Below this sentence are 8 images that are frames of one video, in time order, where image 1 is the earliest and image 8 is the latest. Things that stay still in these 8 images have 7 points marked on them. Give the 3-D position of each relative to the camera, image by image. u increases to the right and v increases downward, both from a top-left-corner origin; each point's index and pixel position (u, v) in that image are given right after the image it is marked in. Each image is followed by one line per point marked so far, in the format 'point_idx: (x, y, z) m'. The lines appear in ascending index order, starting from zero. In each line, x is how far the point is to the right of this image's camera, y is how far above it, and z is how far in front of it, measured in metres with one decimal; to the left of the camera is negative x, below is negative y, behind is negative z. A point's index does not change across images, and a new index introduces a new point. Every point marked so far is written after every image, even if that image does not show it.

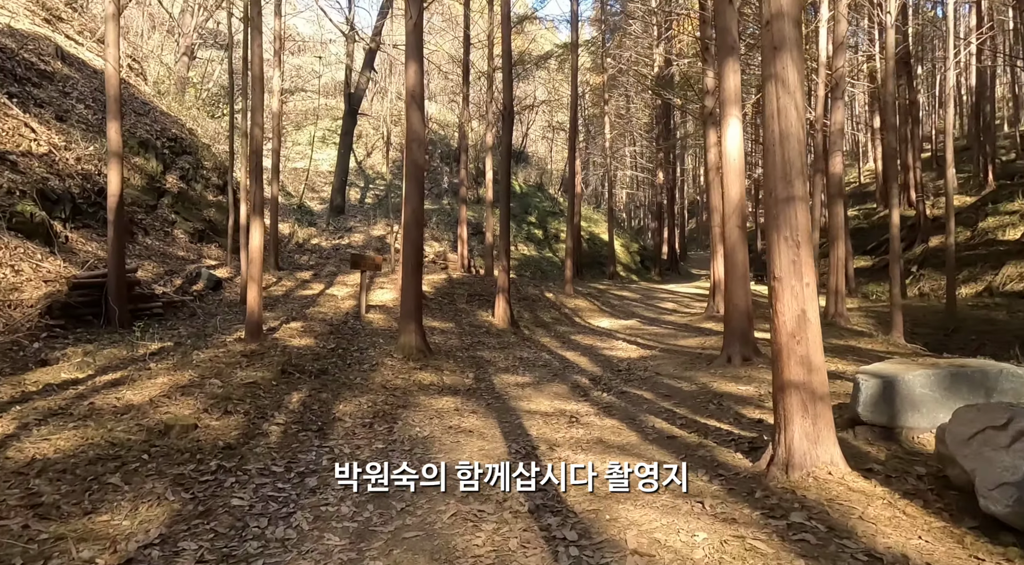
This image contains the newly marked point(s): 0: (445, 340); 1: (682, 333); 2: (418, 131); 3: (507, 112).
0: (-1.2, -1.1, +12.1) m
1: (+3.3, -1.0, +13.2) m
2: (-1.4, +2.2, +10.1) m
3: (-0.1, +3.9, +15.7) m
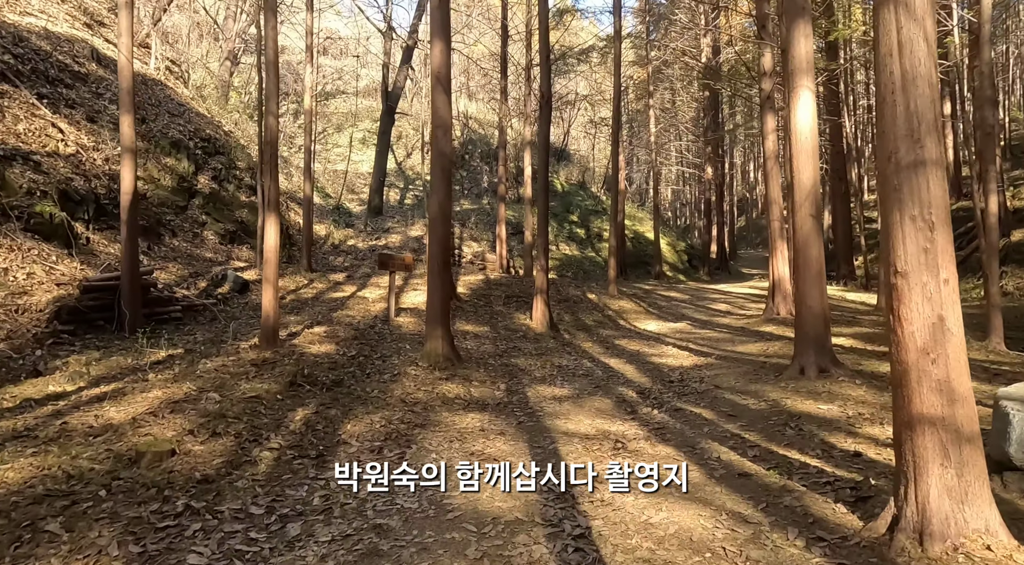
0: (-0.6, -1.1, +11.1) m
1: (+4.0, -1.0, +12.0) m
2: (-0.9, +2.2, +9.2) m
3: (+0.7, +3.9, +14.7) m
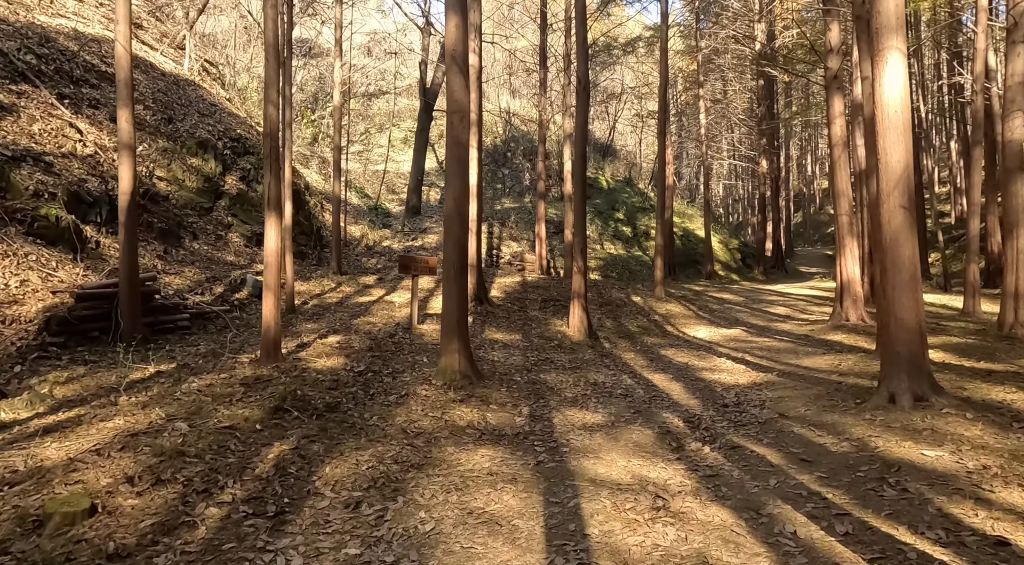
0: (-0.1, -1.2, +10.0) m
1: (+4.5, -1.1, +10.6) m
2: (-0.6, +2.1, +8.1) m
3: (+1.4, +3.8, +13.5) m
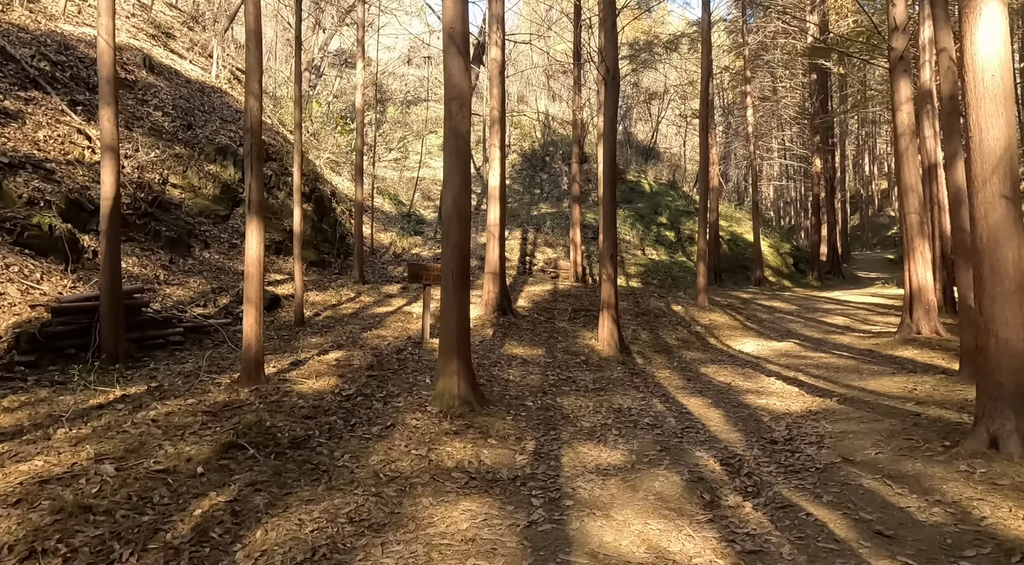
0: (+0.1, -1.3, +8.9) m
1: (+4.7, -1.2, +9.1) m
2: (-0.5, +2.0, +7.1) m
3: (+1.8, +3.7, +12.3) m
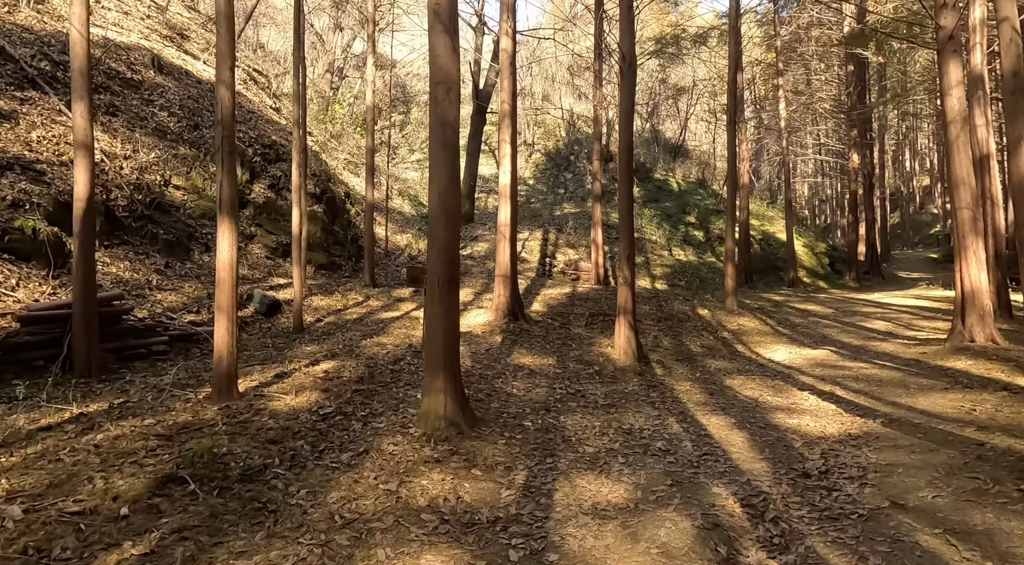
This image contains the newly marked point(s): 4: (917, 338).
0: (+0.2, -1.4, +8.1) m
1: (+4.8, -1.2, +8.1) m
2: (-0.6, +2.0, +6.3) m
3: (+2.0, +3.6, +11.4) m
4: (+8.2, -1.1, +13.8) m
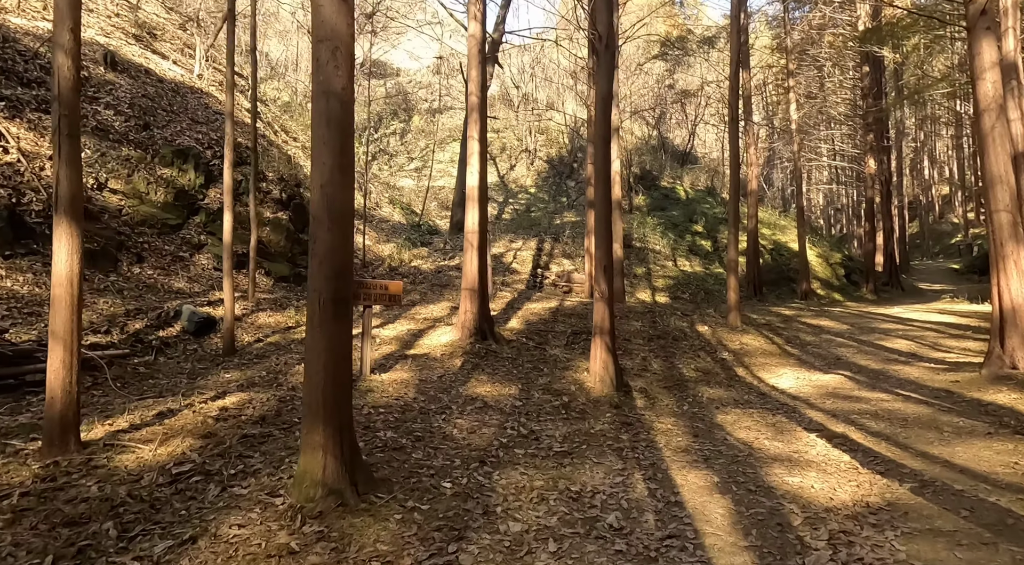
0: (-0.5, -1.5, +6.6) m
1: (+4.2, -1.4, +6.5) m
2: (-1.3, +1.8, +4.8) m
3: (+1.4, +3.4, +9.9) m
4: (+7.7, -1.4, +12.1) m
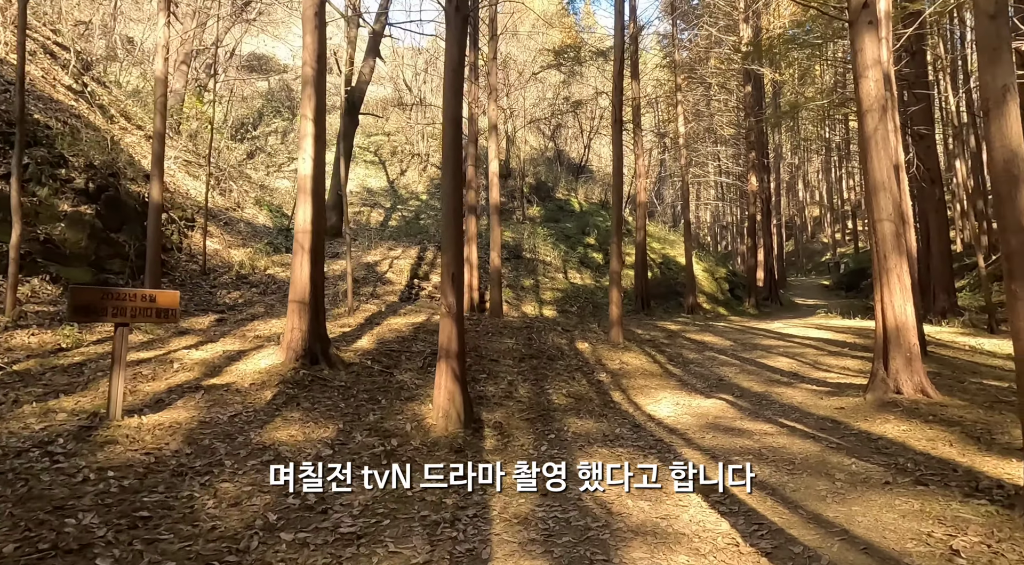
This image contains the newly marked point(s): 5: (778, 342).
0: (-2.1, -1.6, +4.6) m
1: (+2.5, -1.5, +5.2) m
2: (-2.5, +1.8, +2.8) m
3: (-0.6, +3.2, +8.3) m
4: (+5.2, -1.7, +11.2) m
5: (+6.6, -1.4, +16.9) m
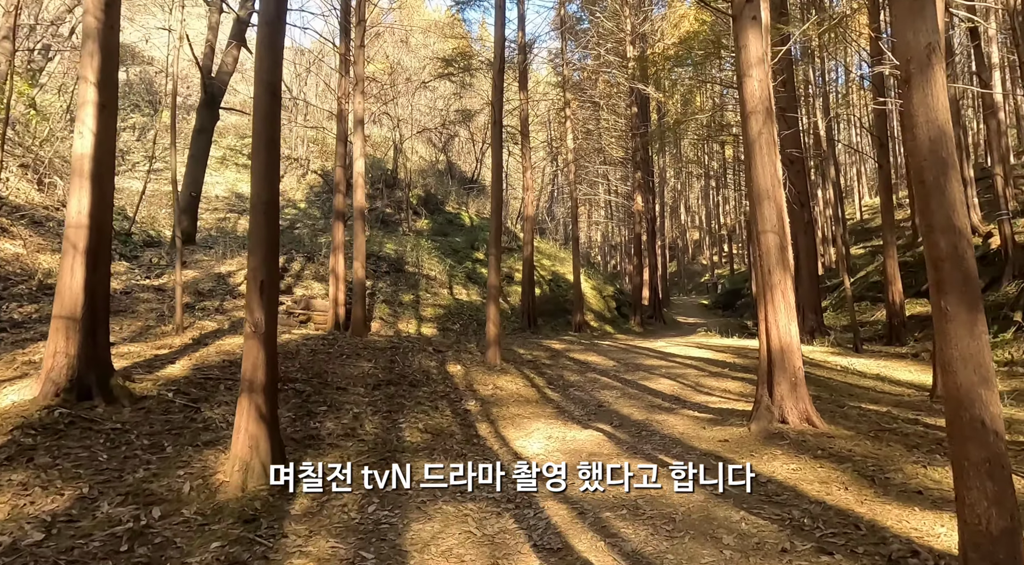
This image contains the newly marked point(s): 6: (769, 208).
0: (-3.2, -1.6, +2.6) m
1: (+1.3, -1.6, +3.9) m
2: (-3.3, +1.8, +0.8) m
3: (-2.2, +3.1, +6.5) m
4: (+3.0, -1.9, +10.2) m
5: (+3.5, -1.9, +16.0) m
6: (+3.4, +0.9, +9.1) m
